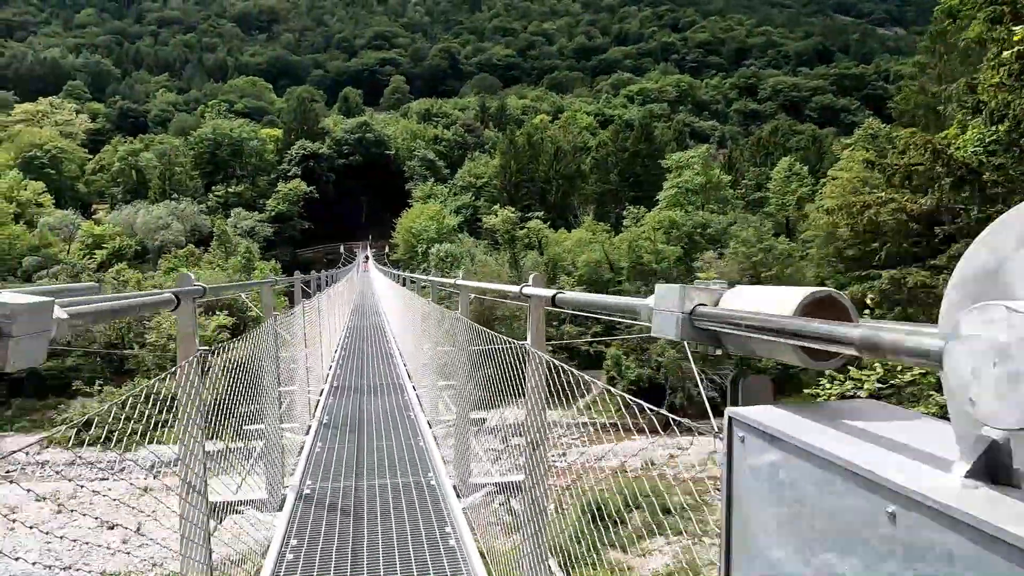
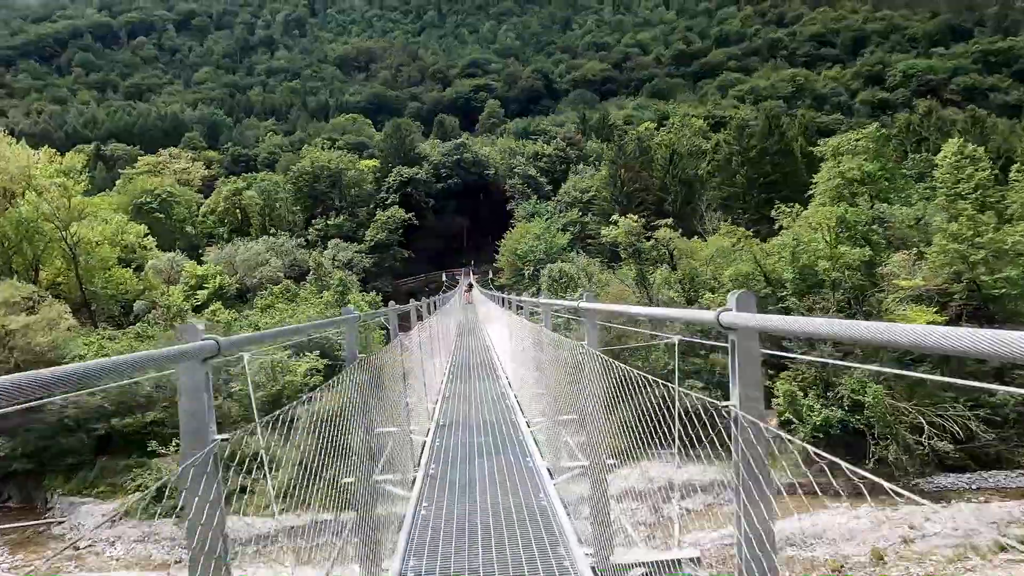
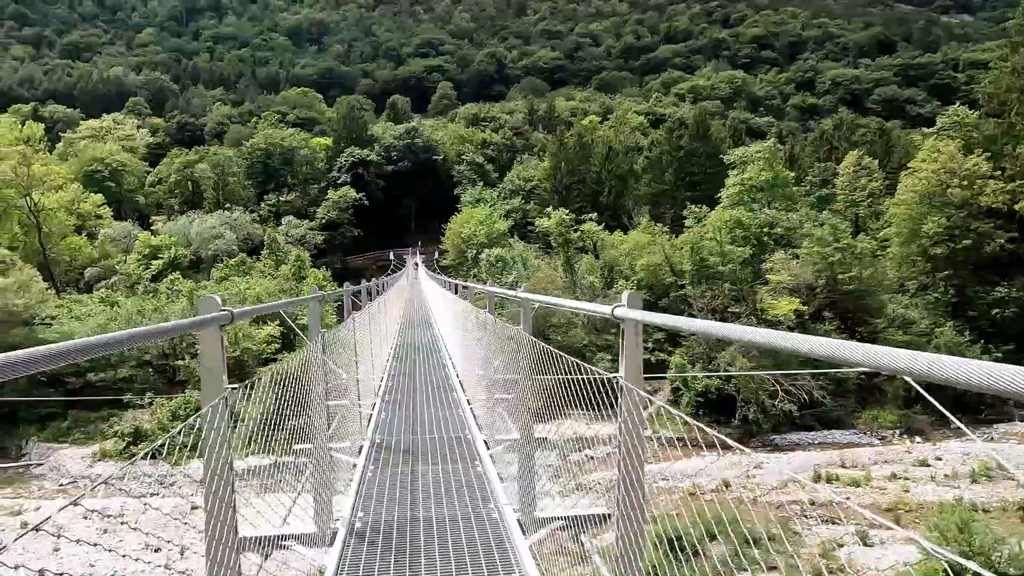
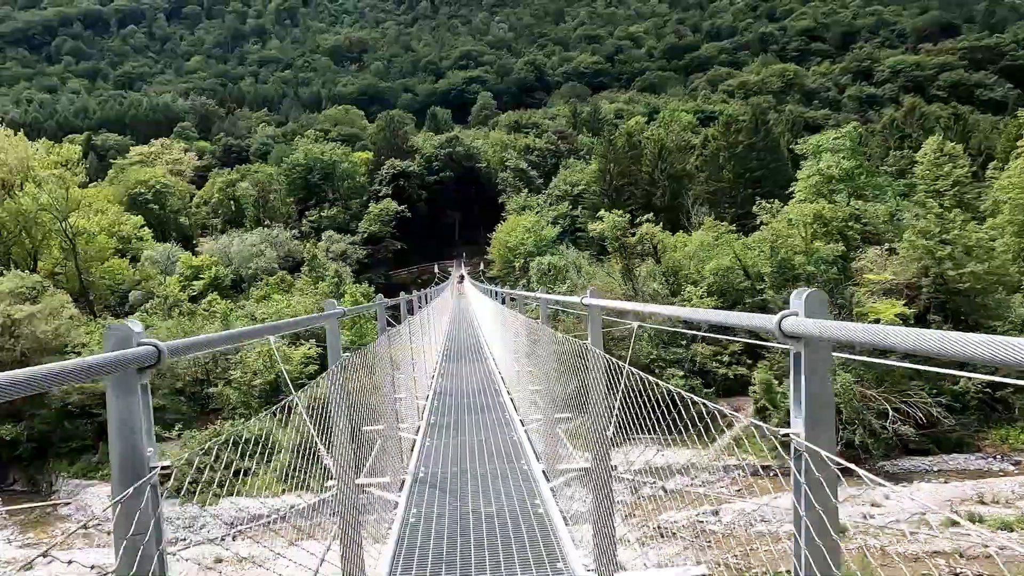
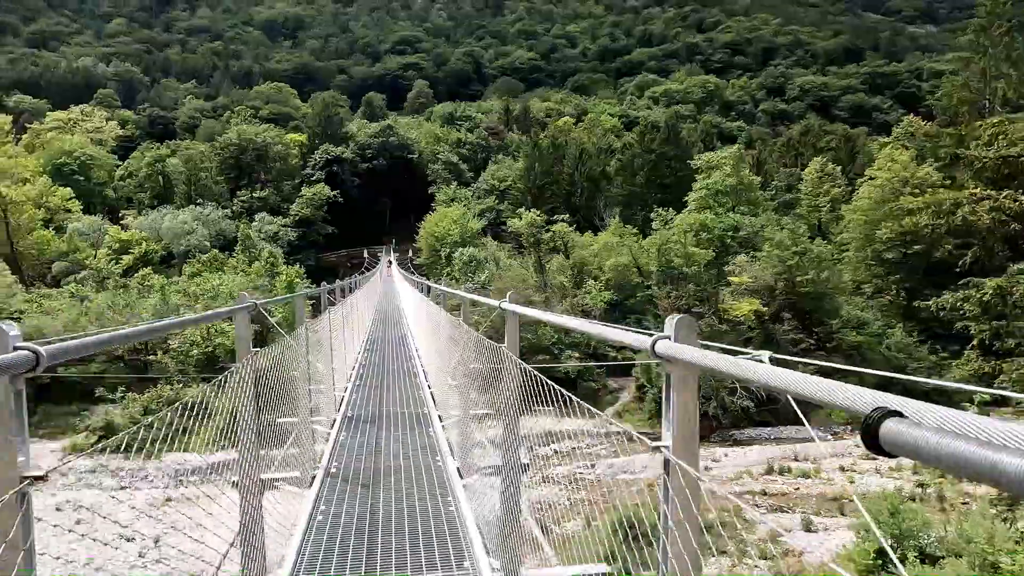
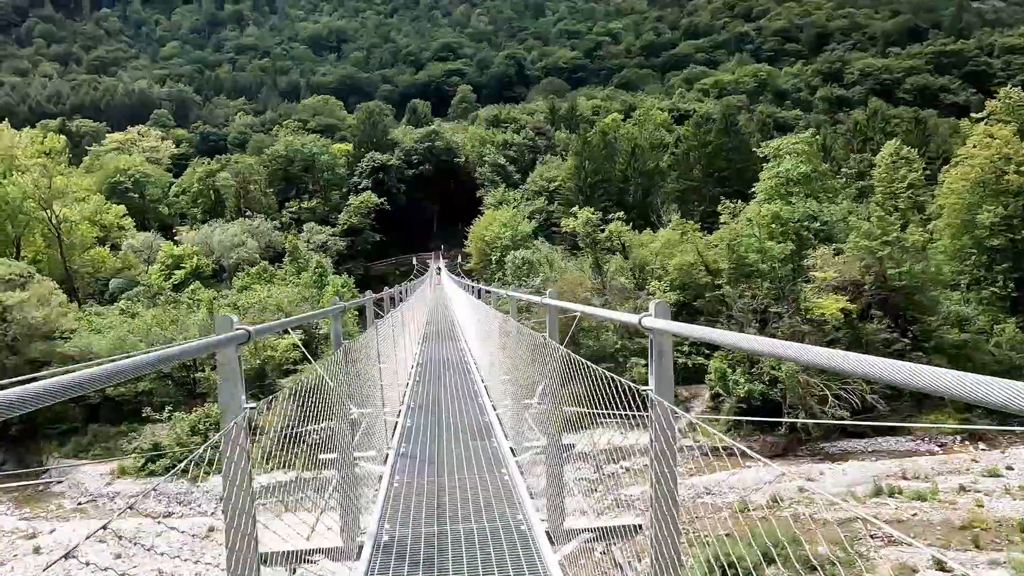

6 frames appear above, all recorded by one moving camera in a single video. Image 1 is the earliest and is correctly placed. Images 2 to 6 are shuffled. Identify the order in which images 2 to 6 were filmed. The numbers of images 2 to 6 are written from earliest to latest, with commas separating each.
5, 3, 6, 4, 2
